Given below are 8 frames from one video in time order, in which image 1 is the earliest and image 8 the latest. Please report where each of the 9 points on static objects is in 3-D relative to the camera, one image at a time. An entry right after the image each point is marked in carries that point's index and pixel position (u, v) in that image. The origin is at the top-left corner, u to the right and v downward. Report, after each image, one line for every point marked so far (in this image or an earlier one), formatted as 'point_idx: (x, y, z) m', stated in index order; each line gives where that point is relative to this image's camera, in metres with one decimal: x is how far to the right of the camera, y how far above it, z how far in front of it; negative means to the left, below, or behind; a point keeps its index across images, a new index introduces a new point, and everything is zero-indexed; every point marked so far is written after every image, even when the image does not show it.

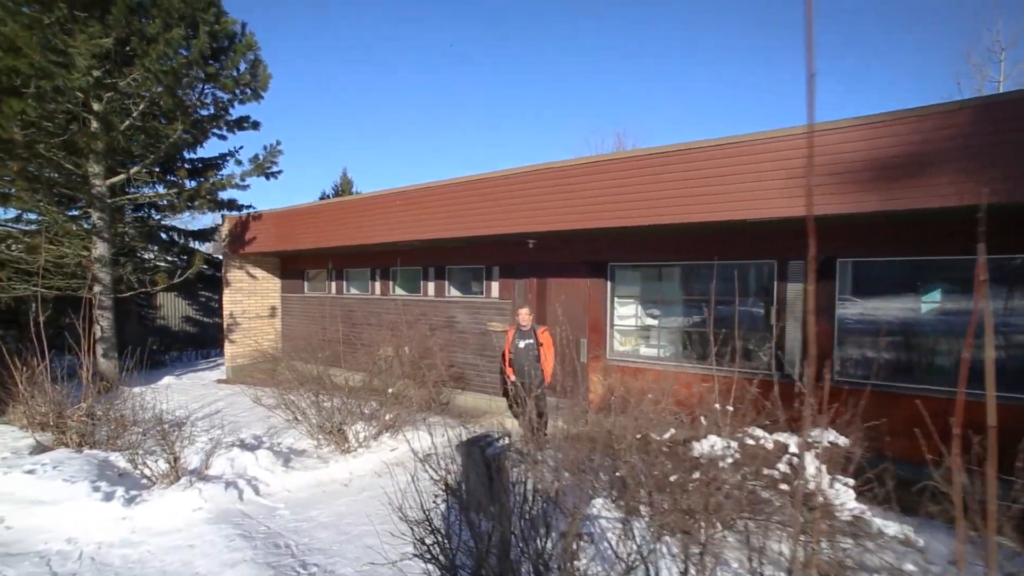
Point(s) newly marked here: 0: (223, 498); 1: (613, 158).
0: (-2.7, -2.0, +4.0) m
1: (+1.4, +1.9, +5.9) m
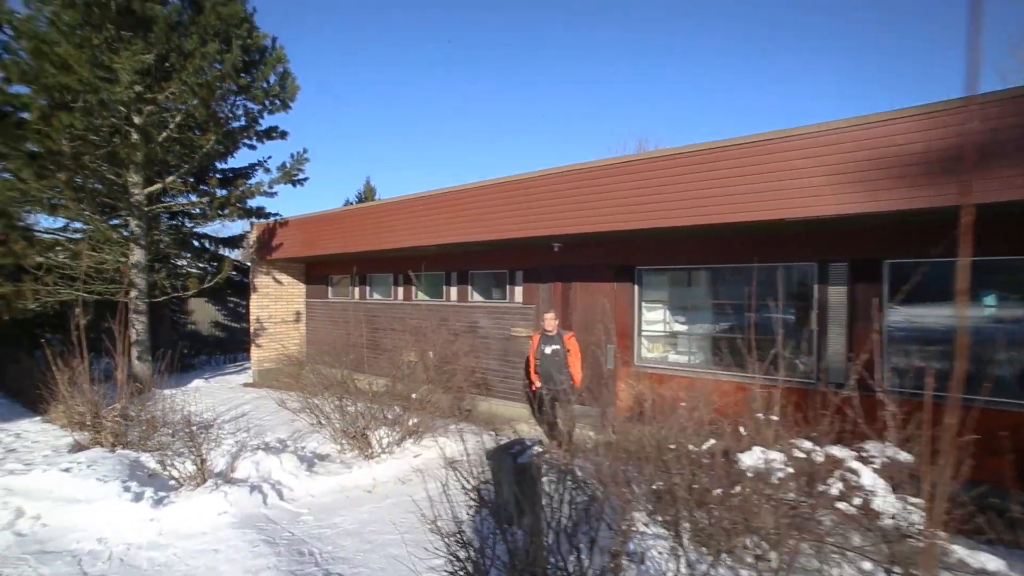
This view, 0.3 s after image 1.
0: (-2.5, -2.0, +3.9) m
1: (+1.8, +1.8, +5.8) m
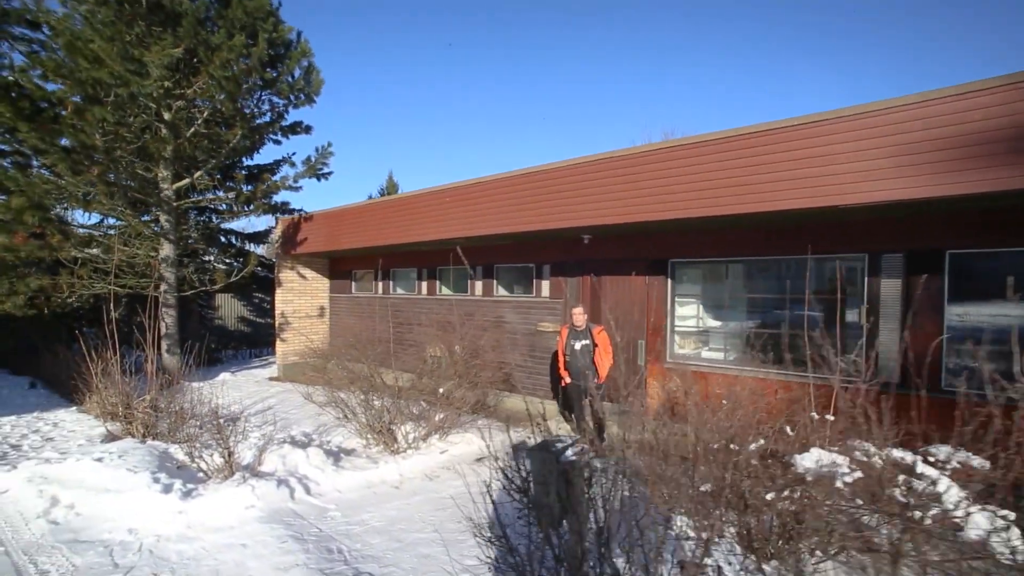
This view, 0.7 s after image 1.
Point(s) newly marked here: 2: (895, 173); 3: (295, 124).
0: (-2.2, -1.9, +3.9) m
1: (+2.1, +1.9, +5.5) m
2: (+3.8, +1.1, +4.1) m
3: (-5.6, +4.2, +10.8) m
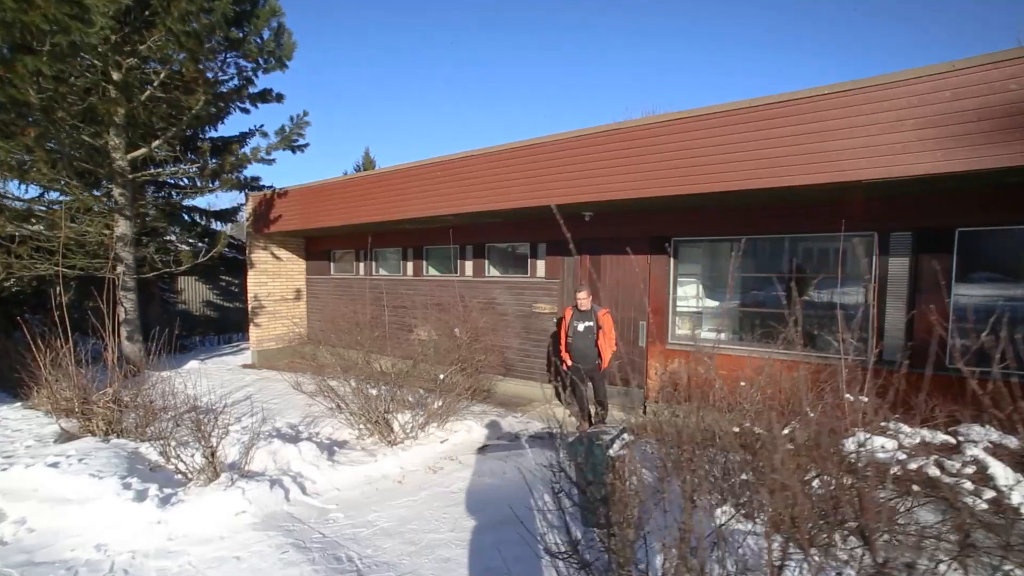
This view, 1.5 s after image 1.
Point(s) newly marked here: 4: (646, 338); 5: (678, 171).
0: (-2.0, -1.7, +3.5) m
1: (+2.2, +2.2, +5.2) m
2: (+4.0, +1.4, +4.0) m
3: (-5.8, +4.6, +9.9) m
4: (+2.1, -0.8, +6.7) m
5: (+2.1, +1.5, +5.3) m
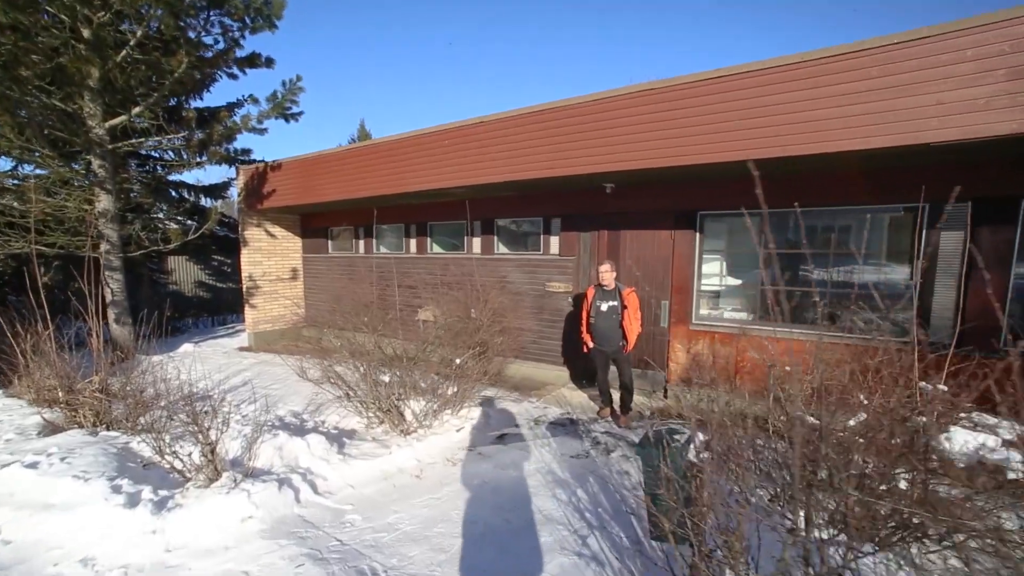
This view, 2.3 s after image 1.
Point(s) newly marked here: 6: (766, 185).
0: (-1.7, -1.6, +3.1) m
1: (+2.4, +2.4, +4.7) m
2: (+4.2, +1.6, +3.6) m
3: (-5.7, +5.1, +9.2) m
4: (+2.4, -0.5, +6.3) m
5: (+2.3, +1.7, +4.8) m
6: (+3.4, +1.4, +5.6) m
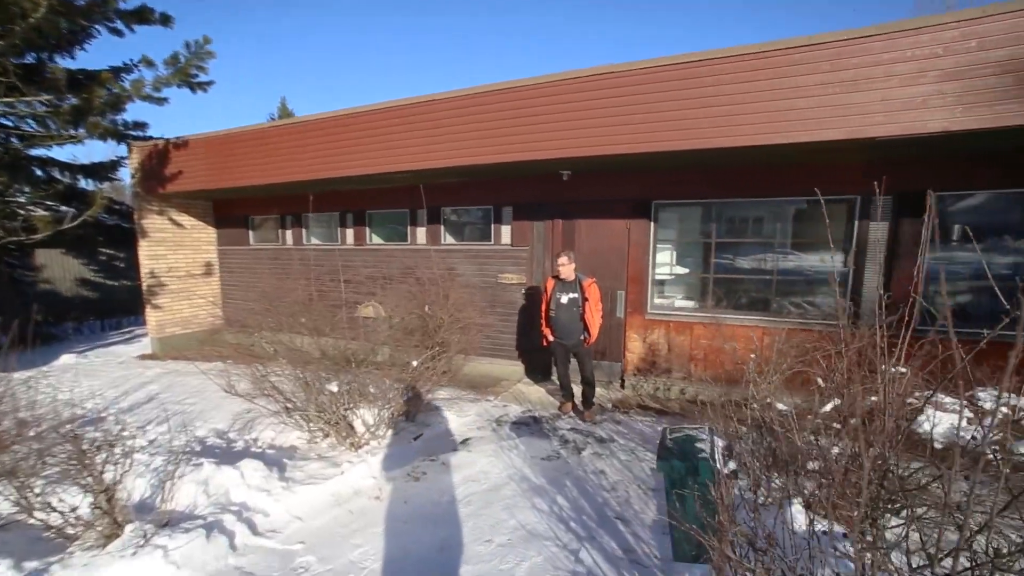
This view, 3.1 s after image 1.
0: (-1.9, -1.6, +2.5) m
1: (+1.9, +2.6, +4.7) m
2: (+3.9, +1.7, +3.8) m
3: (-6.8, +5.1, +7.7) m
4: (+1.7, -0.3, +6.3) m
5: (+1.9, +1.9, +4.8) m
6: (+2.8, +1.5, +5.7) m
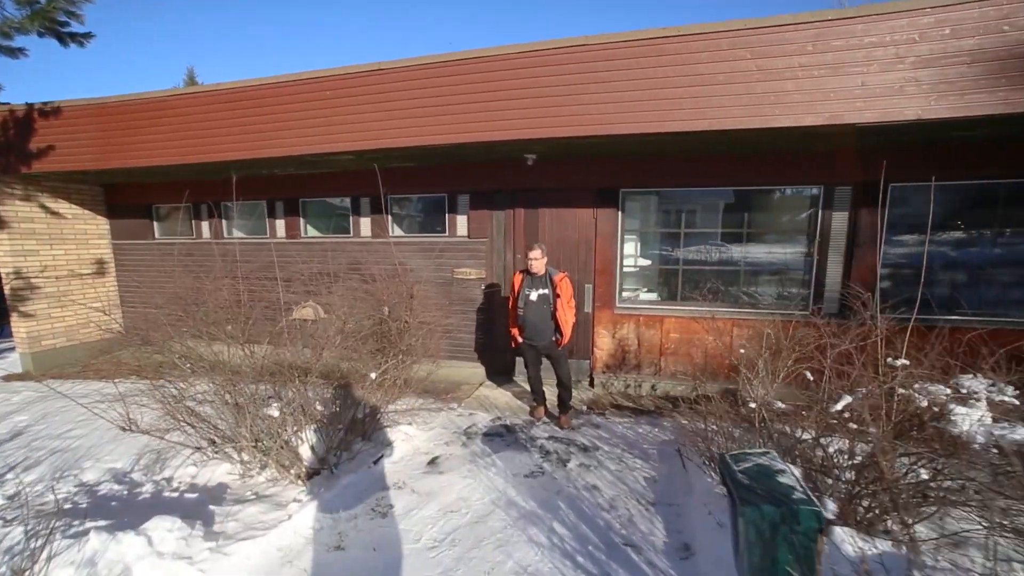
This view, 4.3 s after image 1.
0: (-1.8, -1.6, +1.8) m
1: (+1.6, +2.6, +4.4) m
2: (+3.7, +1.8, +3.8) m
3: (-7.5, +5.1, +6.1) m
4: (+1.2, -0.2, +6.0) m
5: (+1.5, +1.9, +4.5) m
6: (+2.3, +1.6, +5.6) m
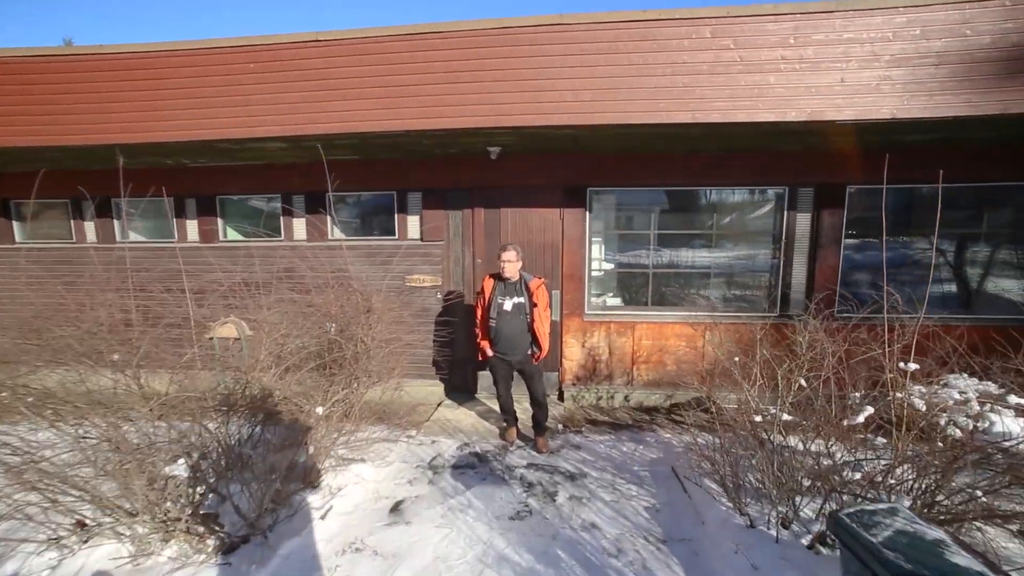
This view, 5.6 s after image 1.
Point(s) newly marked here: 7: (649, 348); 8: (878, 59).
0: (-1.6, -1.7, +1.0) m
1: (+1.3, +2.6, +4.1) m
2: (+3.4, +1.8, +3.9) m
3: (-8.1, +4.8, +4.5) m
4: (+0.7, -0.3, +5.6) m
5: (+1.2, +1.9, +4.2) m
6: (+1.8, +1.6, +5.4) m
7: (+1.8, -0.8, +5.4) m
8: (+3.3, +2.1, +3.9) m
